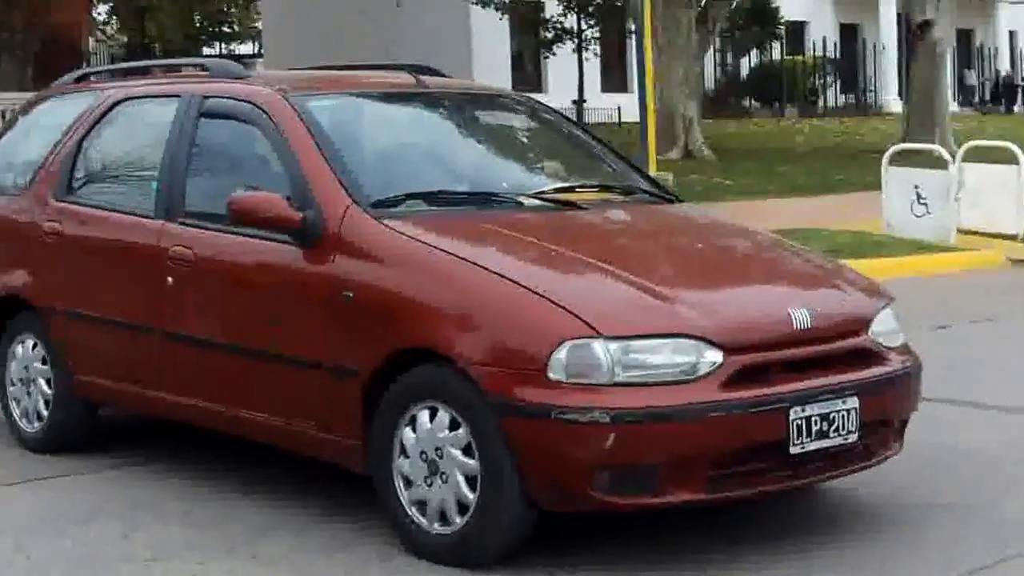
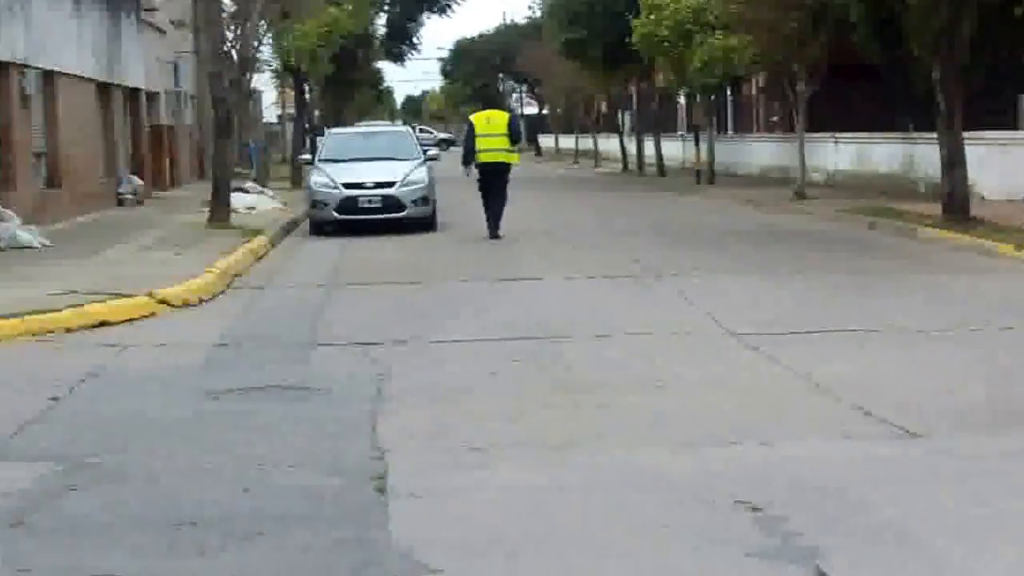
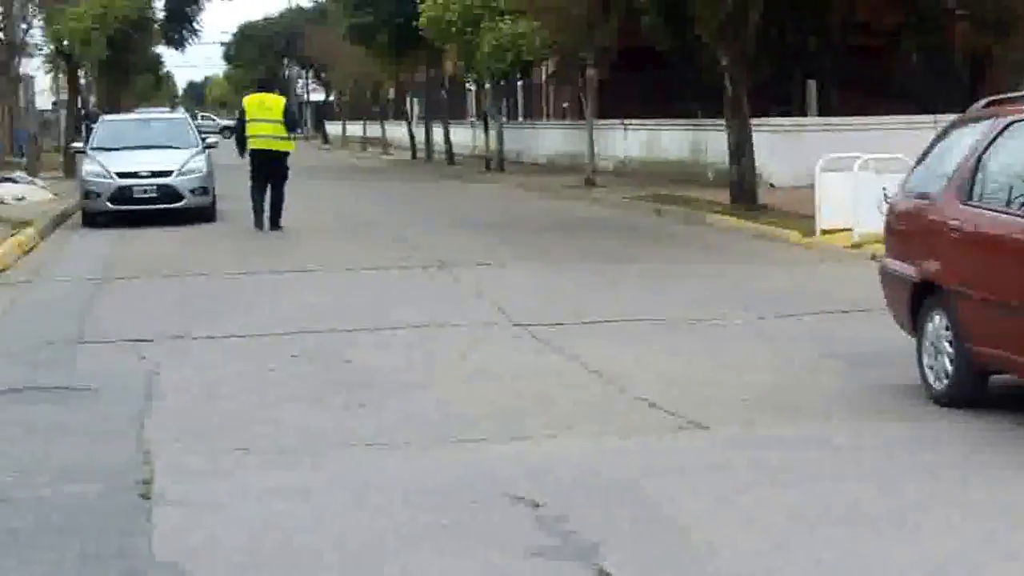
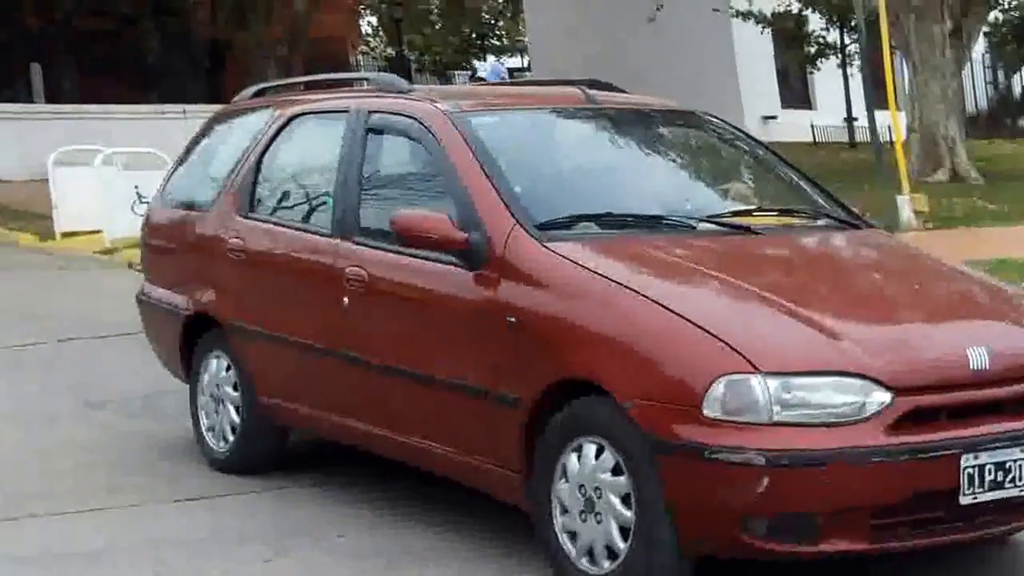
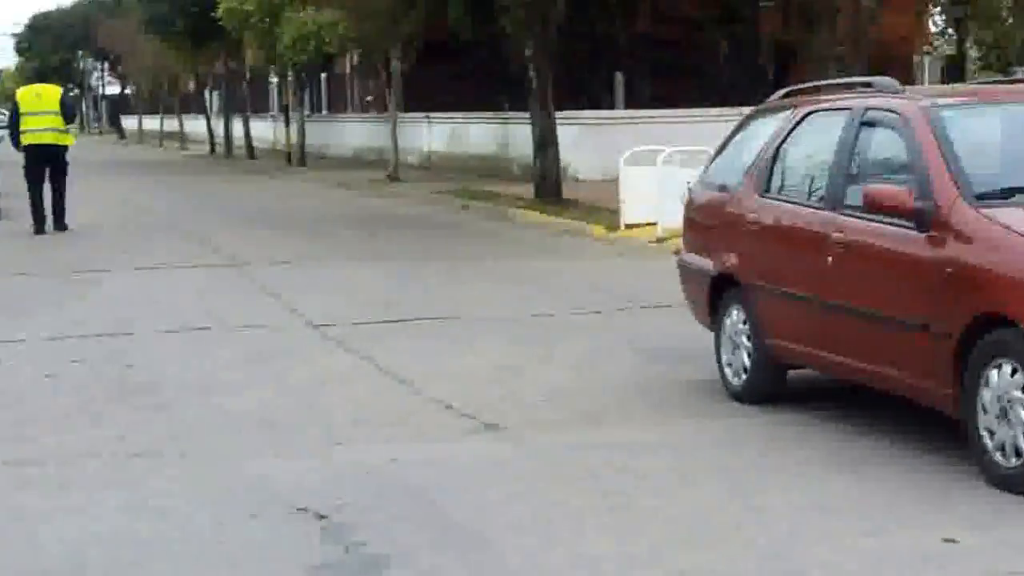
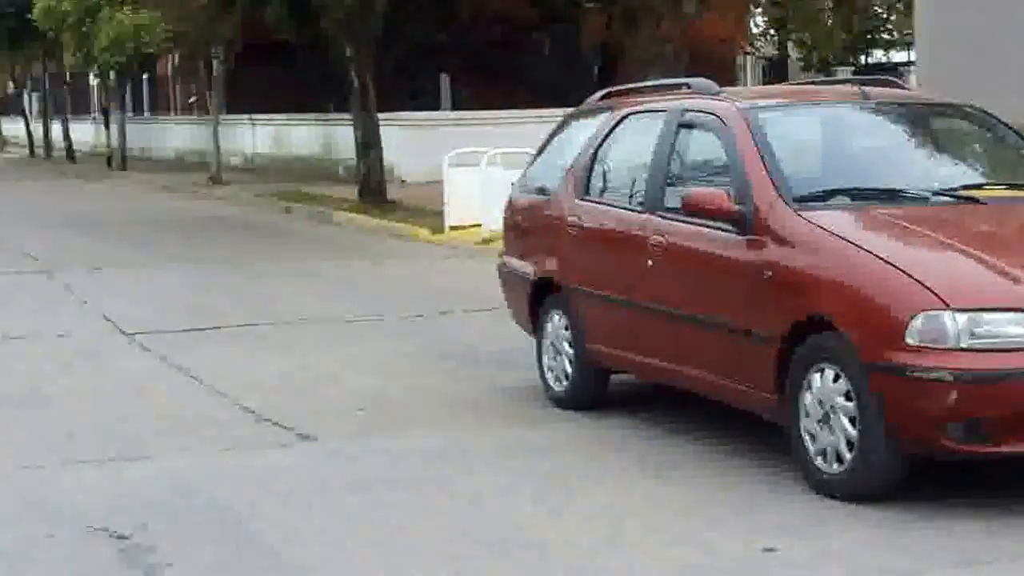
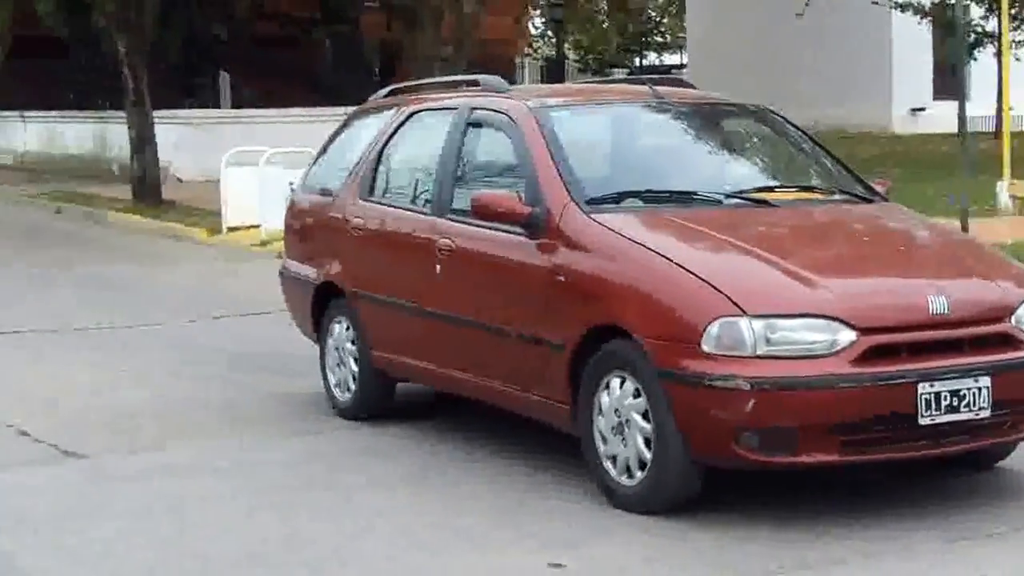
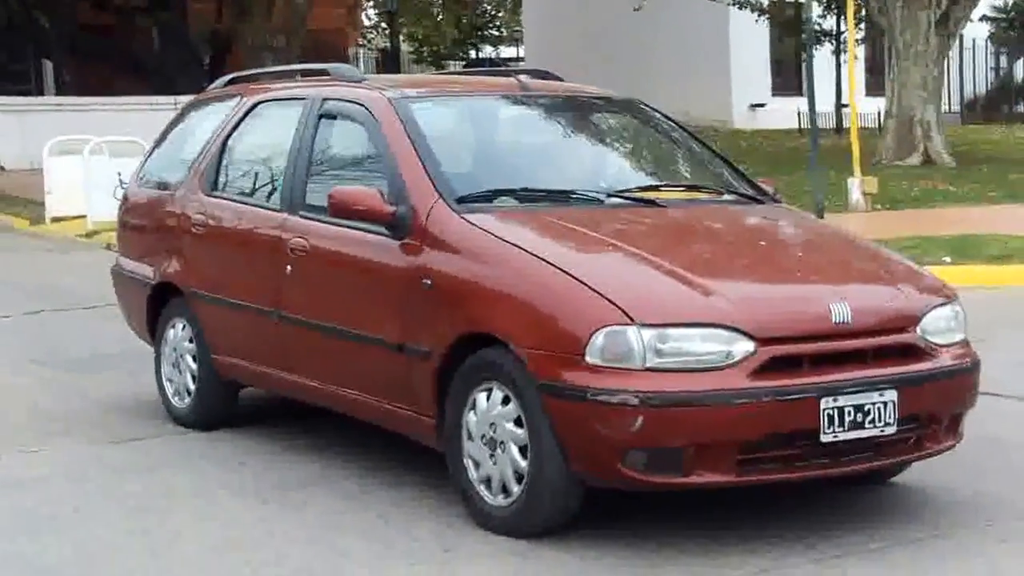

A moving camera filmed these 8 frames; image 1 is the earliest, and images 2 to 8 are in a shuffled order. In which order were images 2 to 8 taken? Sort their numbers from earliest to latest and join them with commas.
4, 8, 7, 6, 5, 3, 2
